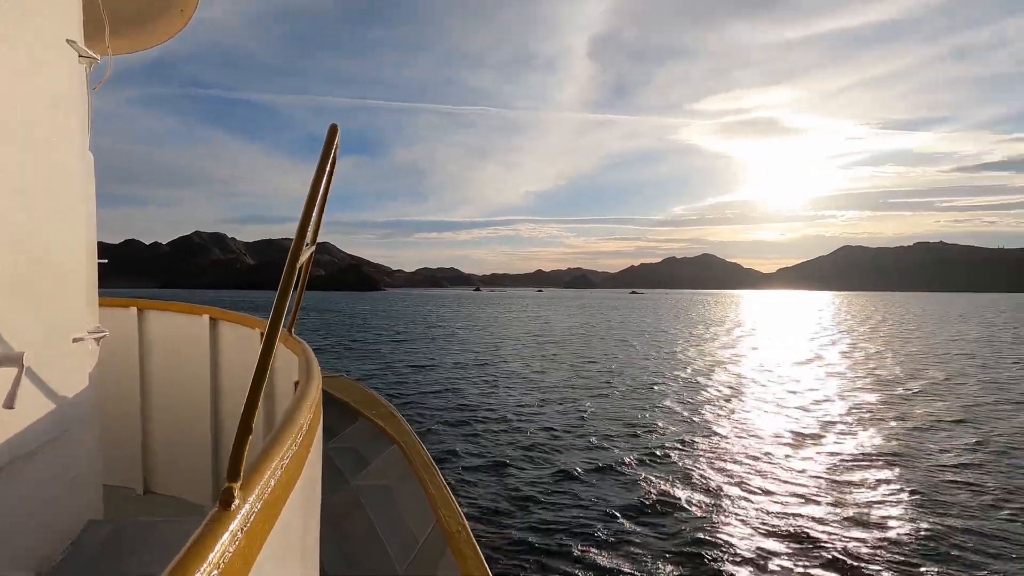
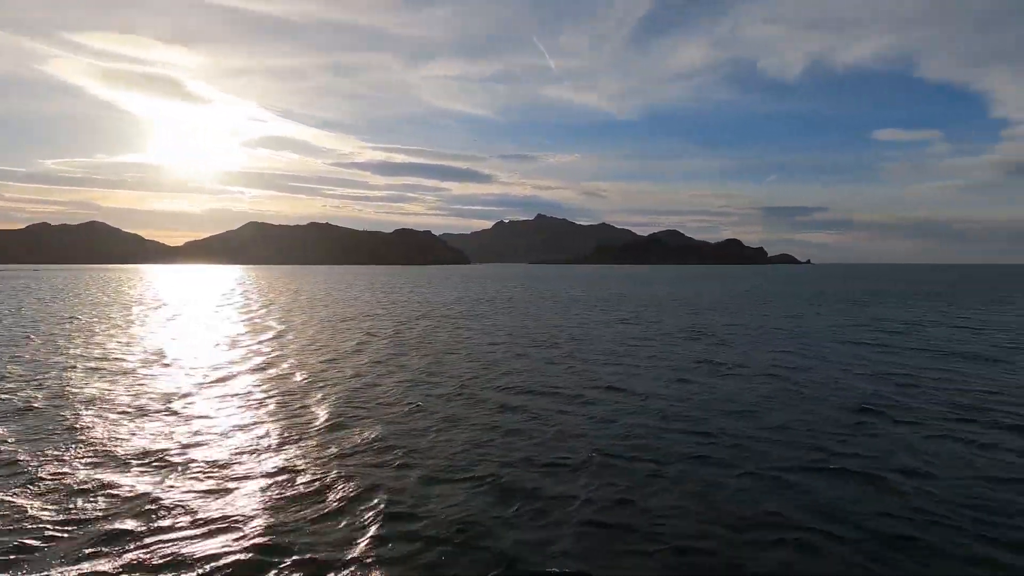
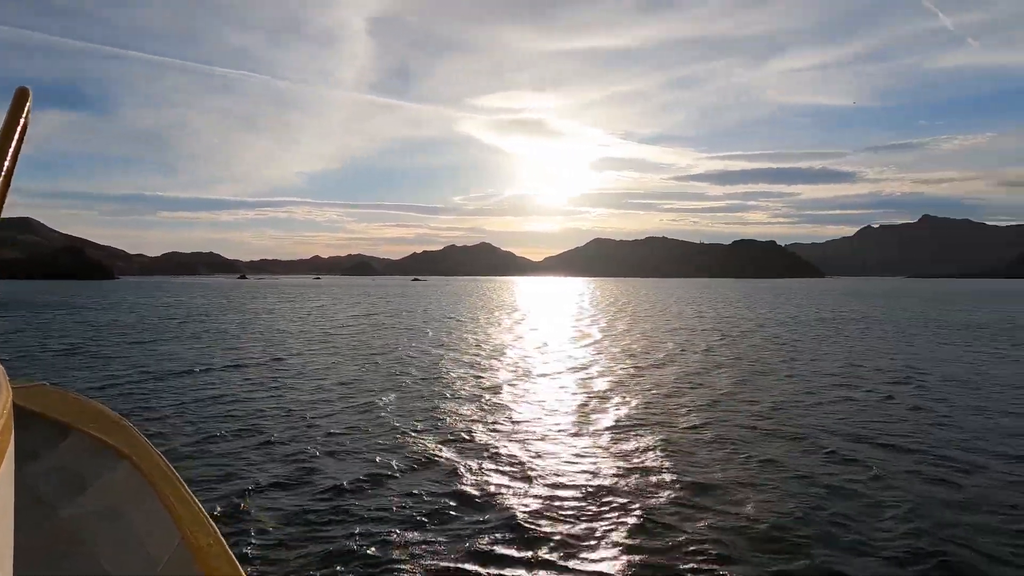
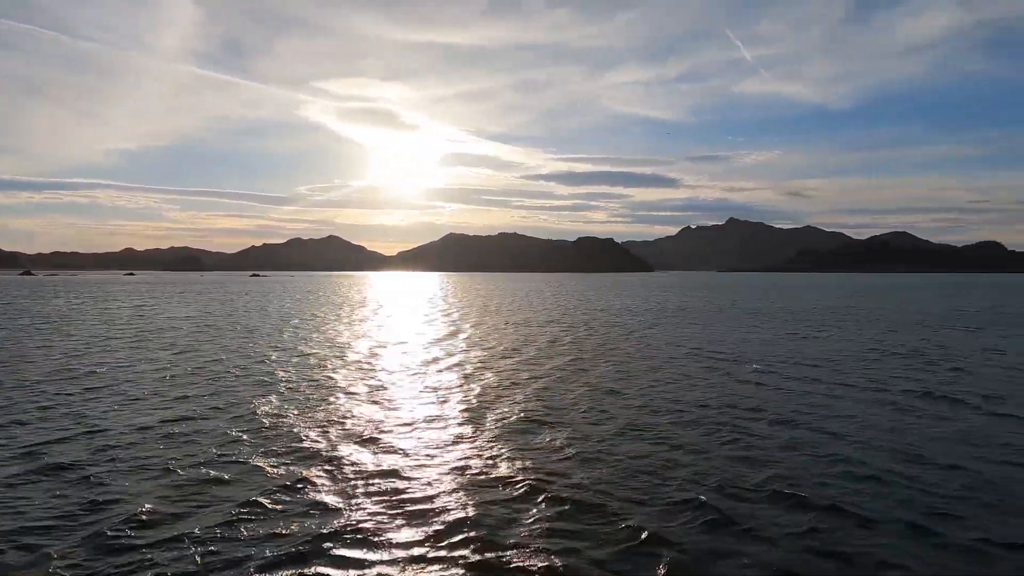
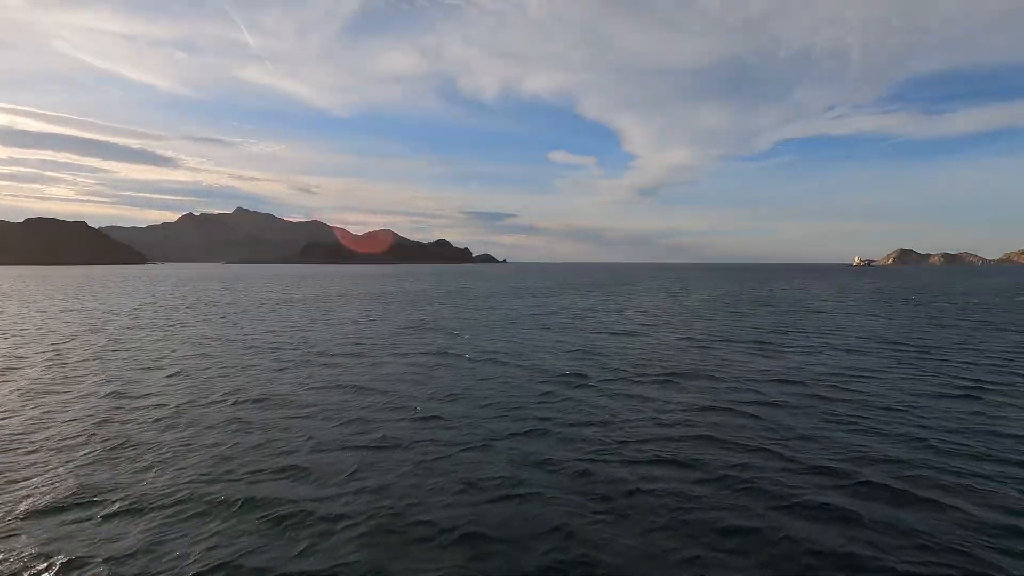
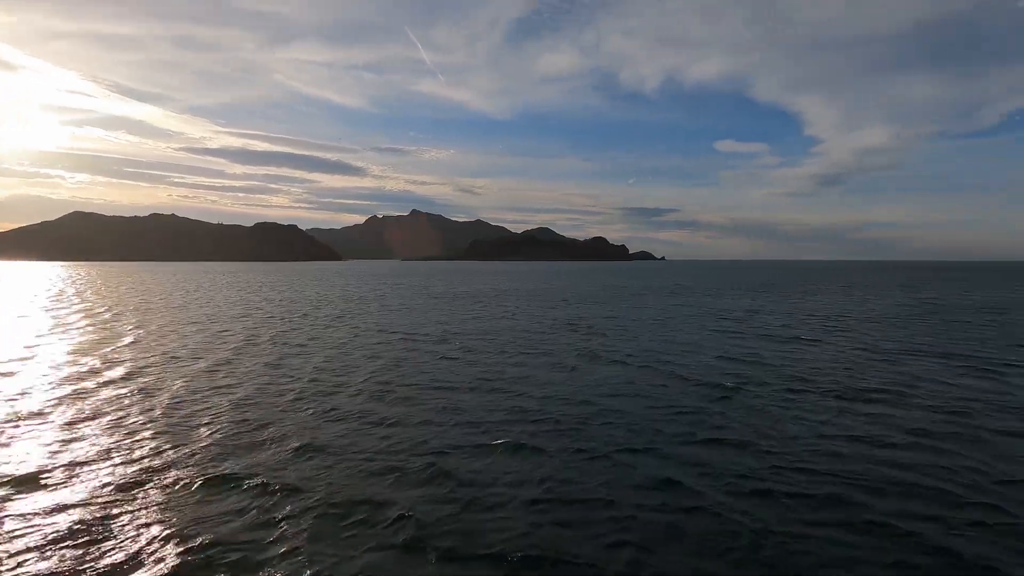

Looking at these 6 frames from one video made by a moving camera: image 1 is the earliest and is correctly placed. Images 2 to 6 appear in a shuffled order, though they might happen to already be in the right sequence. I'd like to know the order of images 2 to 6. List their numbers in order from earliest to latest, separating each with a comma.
3, 4, 2, 6, 5
